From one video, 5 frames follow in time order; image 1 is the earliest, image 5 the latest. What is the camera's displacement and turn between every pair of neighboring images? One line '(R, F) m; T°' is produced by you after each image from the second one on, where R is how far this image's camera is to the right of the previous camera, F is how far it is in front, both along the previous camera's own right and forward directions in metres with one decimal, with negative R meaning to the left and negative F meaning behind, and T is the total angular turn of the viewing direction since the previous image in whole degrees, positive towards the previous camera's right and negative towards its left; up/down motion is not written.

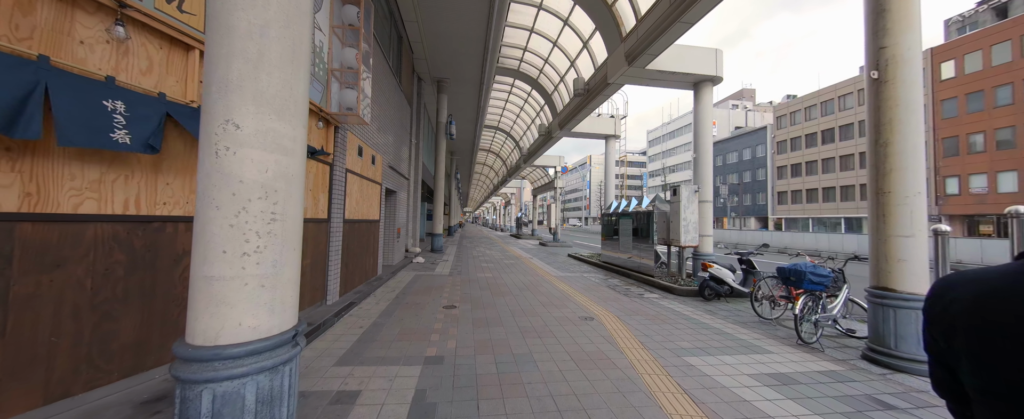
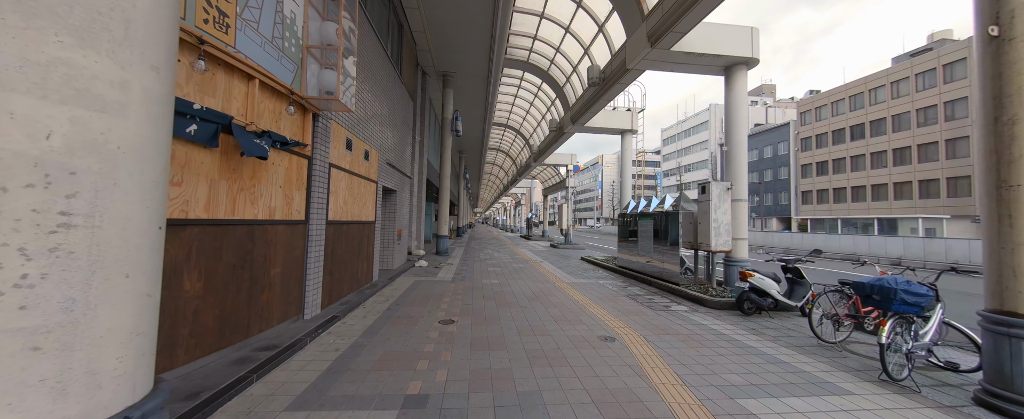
(+0.1, +0.7) m; -2°
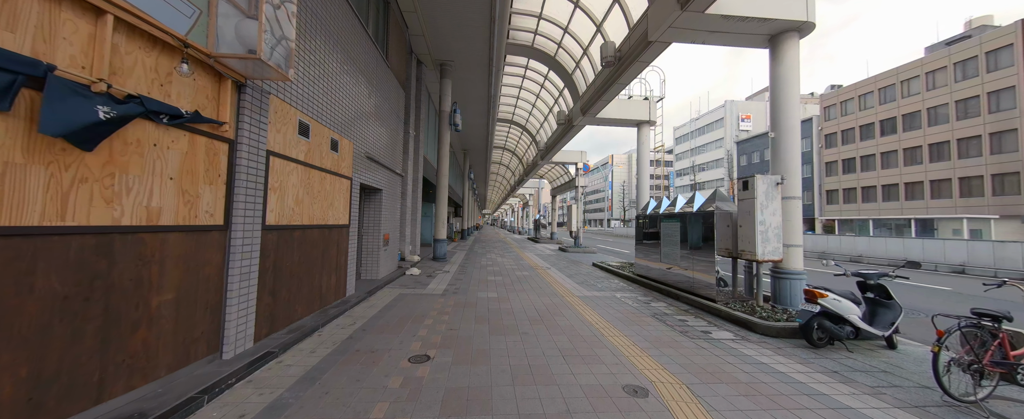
(+0.2, +1.1) m; -2°
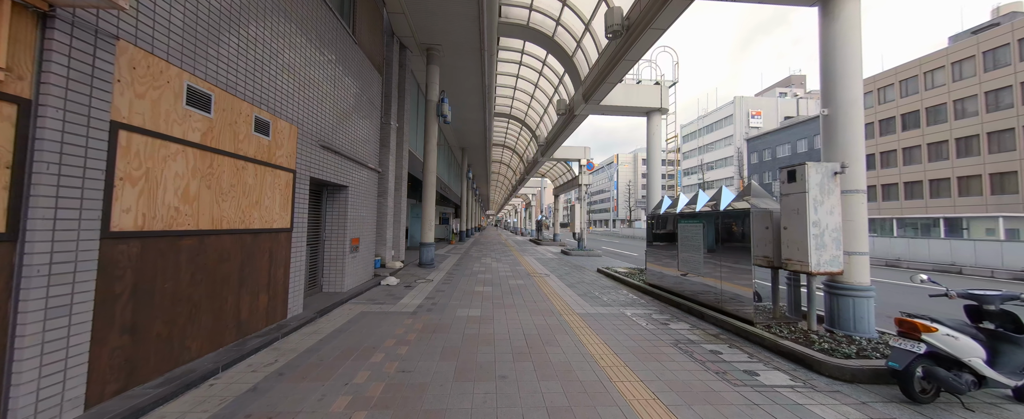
(+0.3, +1.2) m; -1°
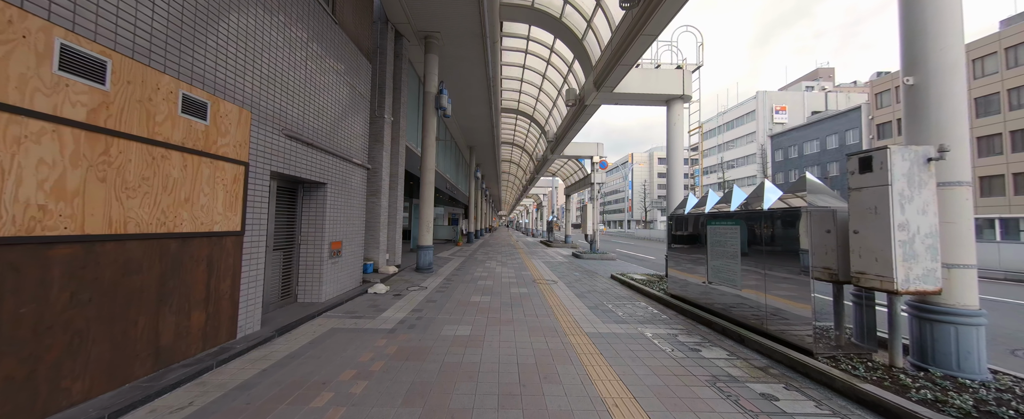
(+0.3, +0.9) m; -2°
